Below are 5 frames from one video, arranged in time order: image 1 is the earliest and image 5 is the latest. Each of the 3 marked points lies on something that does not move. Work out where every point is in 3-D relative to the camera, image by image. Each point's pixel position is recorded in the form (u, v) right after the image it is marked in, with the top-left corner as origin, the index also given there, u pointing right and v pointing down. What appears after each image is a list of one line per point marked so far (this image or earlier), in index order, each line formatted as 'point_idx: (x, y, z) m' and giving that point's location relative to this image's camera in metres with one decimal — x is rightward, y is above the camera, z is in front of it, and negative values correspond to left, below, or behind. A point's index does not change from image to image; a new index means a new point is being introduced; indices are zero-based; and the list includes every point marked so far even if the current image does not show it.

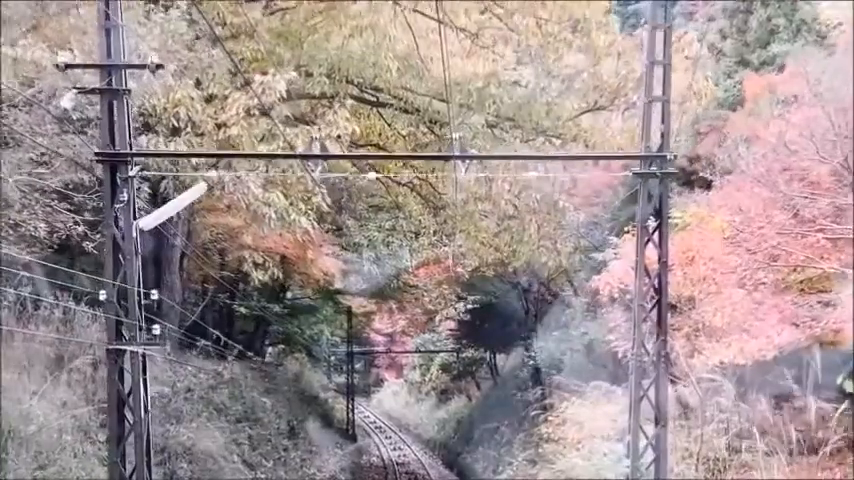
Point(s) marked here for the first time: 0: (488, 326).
0: (+0.4, -0.6, +7.6) m
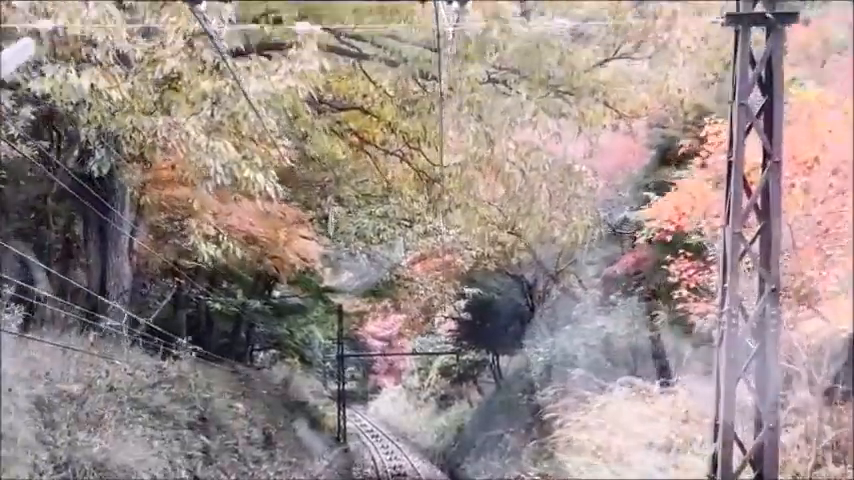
0: (+0.4, -0.5, +6.8) m
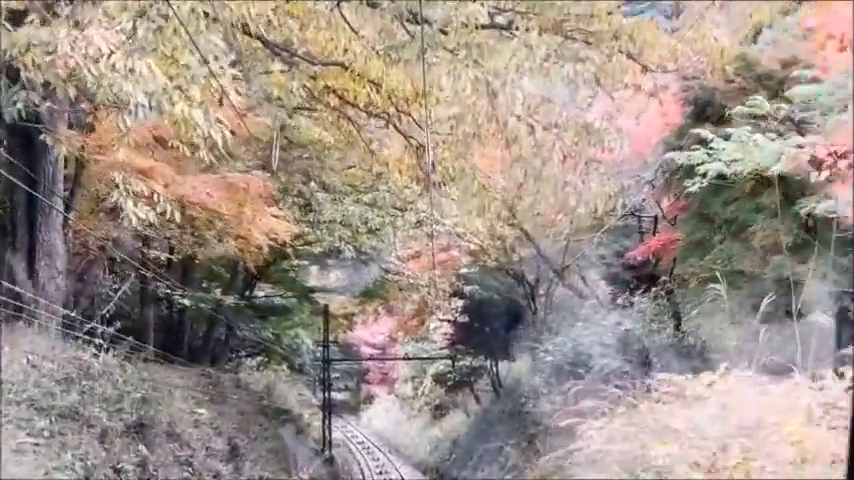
0: (+0.3, -0.5, +6.2) m
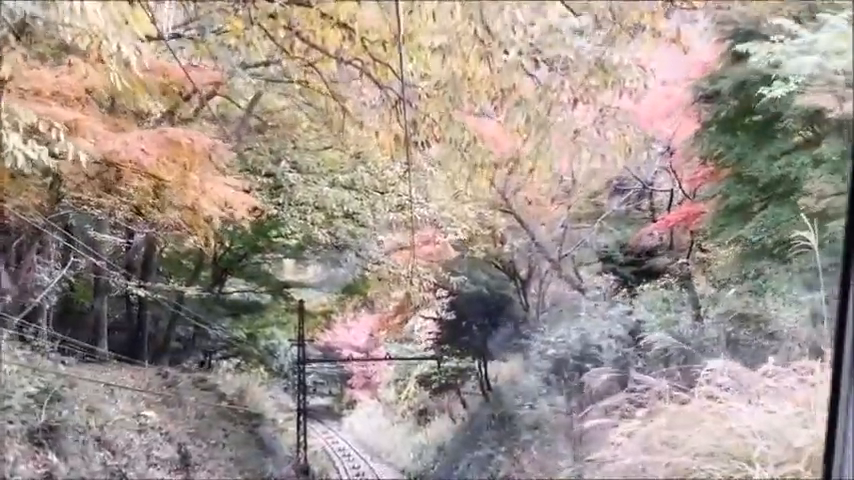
0: (+0.3, -0.4, +5.6) m
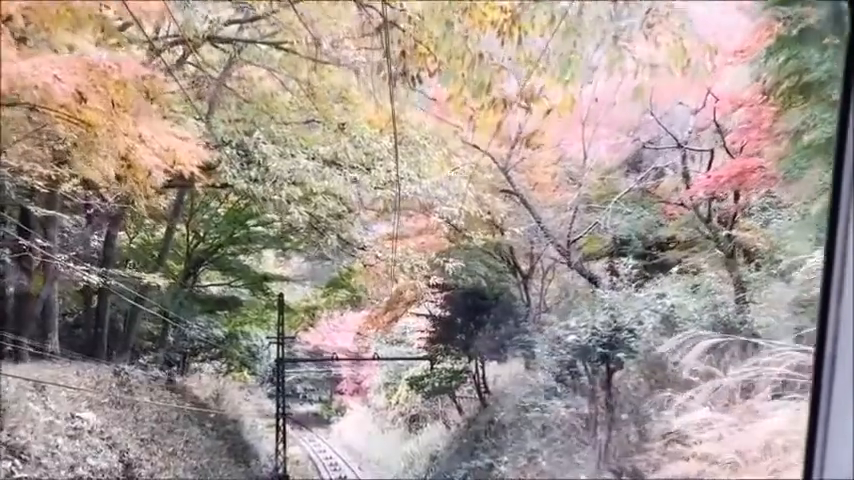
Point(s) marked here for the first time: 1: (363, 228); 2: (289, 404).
0: (+0.2, -0.3, +4.9) m
1: (-0.3, +0.1, +4.3) m
2: (-0.5, -0.5, +3.8) m
